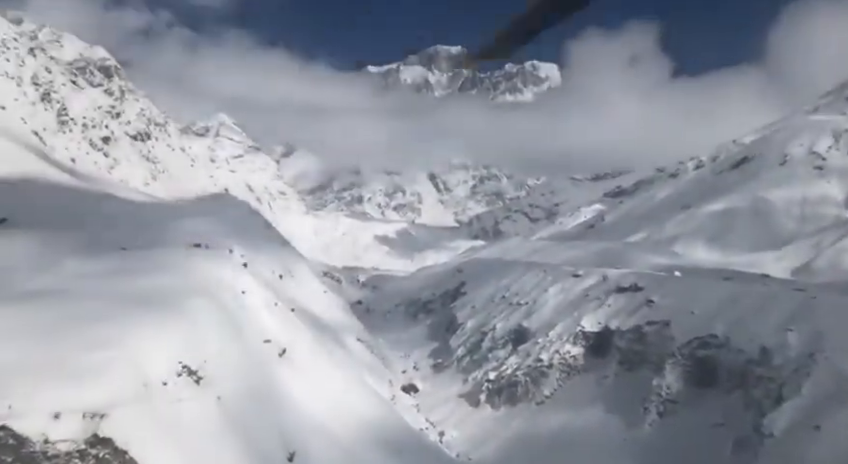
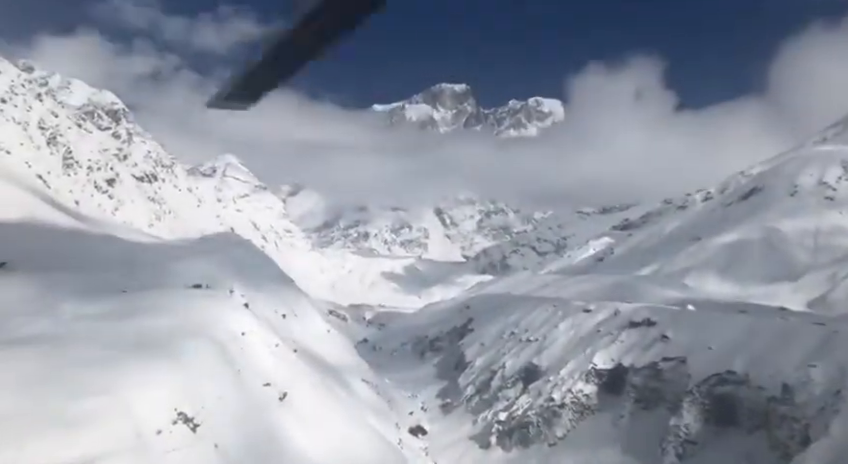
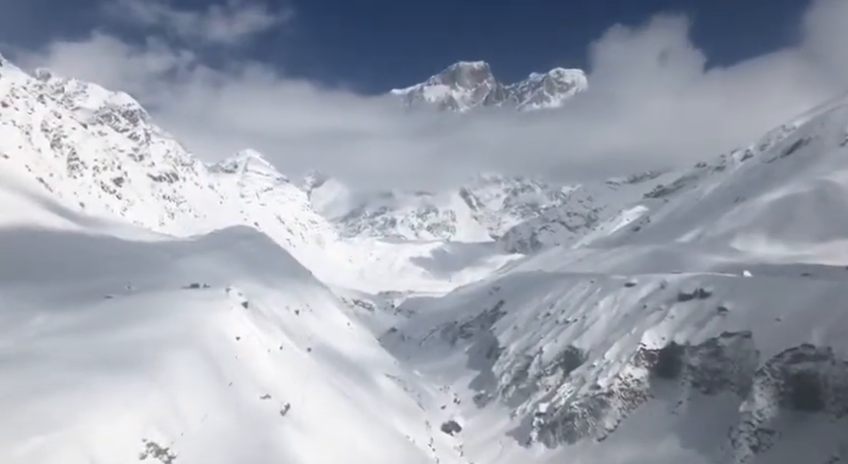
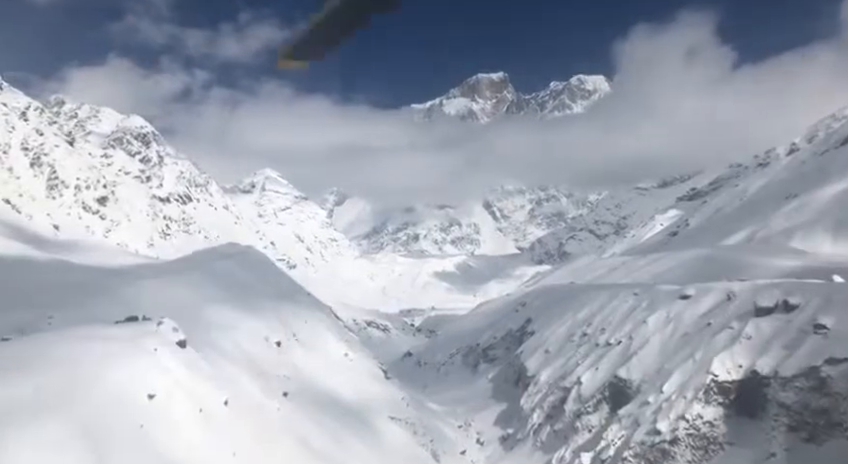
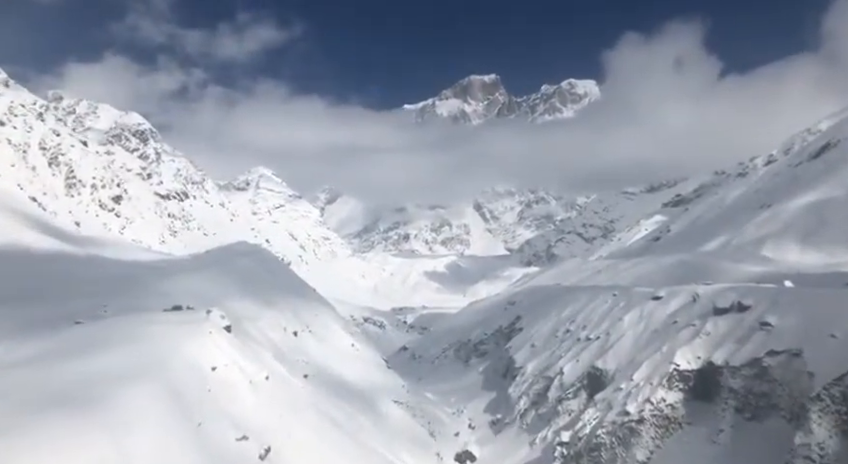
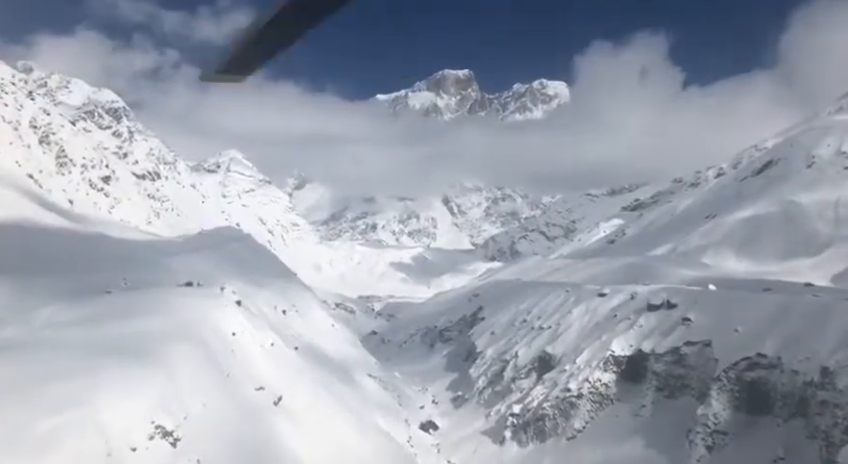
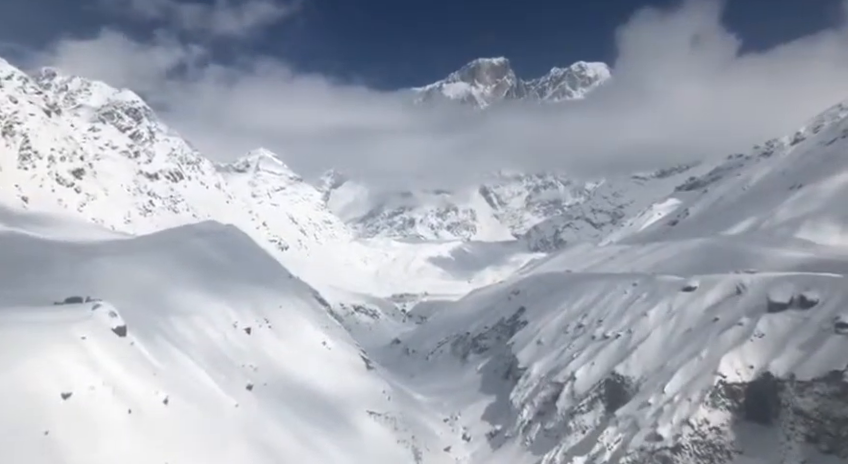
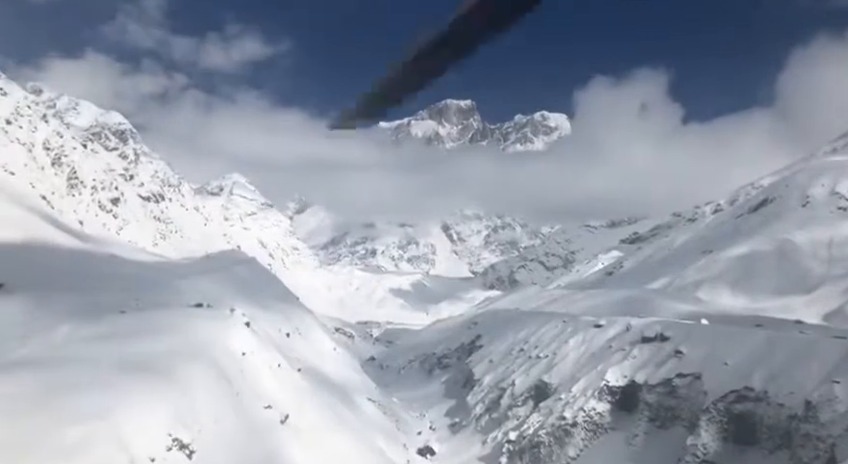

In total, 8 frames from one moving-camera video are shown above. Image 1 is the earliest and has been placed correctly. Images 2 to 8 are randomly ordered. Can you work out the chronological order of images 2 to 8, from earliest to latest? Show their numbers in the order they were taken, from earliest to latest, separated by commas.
2, 8, 6, 3, 5, 4, 7
